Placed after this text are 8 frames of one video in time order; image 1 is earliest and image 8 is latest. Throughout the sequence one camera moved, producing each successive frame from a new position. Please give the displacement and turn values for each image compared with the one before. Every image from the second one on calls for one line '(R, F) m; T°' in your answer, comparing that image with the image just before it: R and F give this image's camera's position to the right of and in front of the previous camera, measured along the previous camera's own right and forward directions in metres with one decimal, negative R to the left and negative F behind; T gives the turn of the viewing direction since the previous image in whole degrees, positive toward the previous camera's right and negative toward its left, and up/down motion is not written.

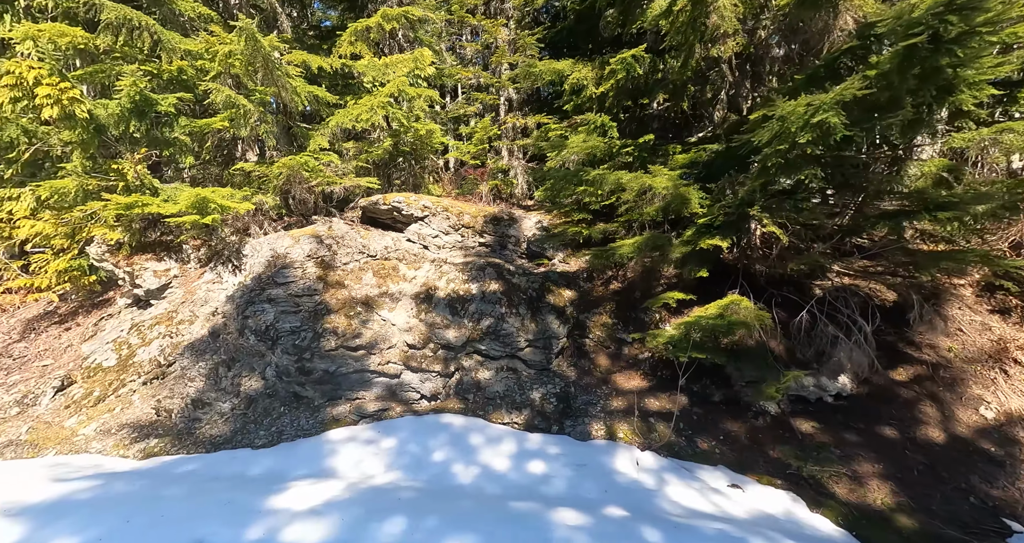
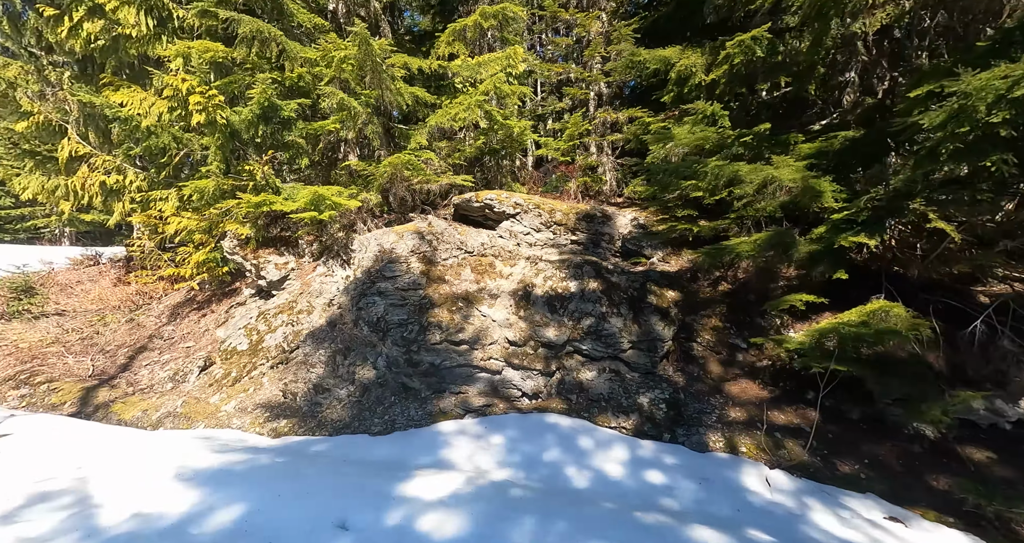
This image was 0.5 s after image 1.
(-0.2, +0.1) m; -9°
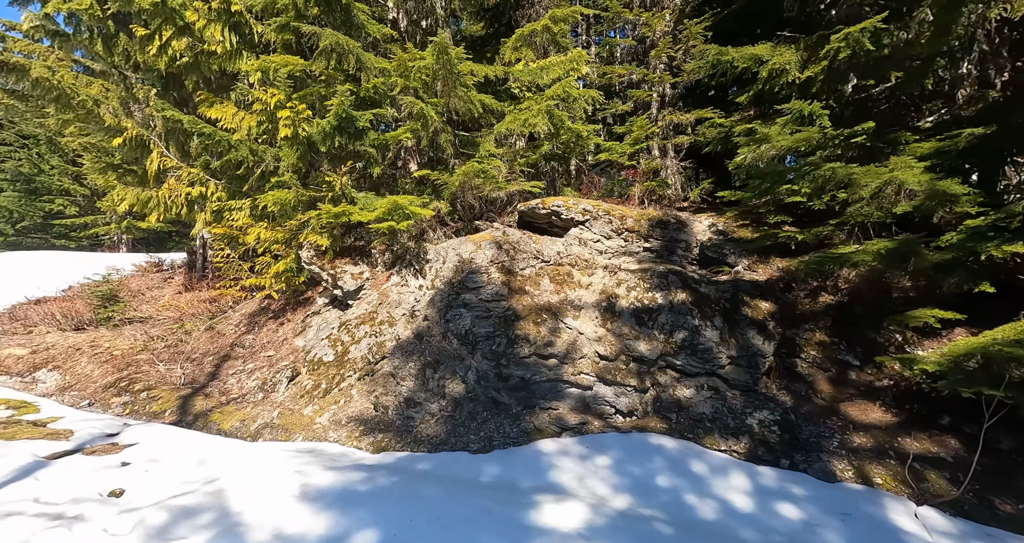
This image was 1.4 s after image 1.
(-0.5, +0.1) m; -4°
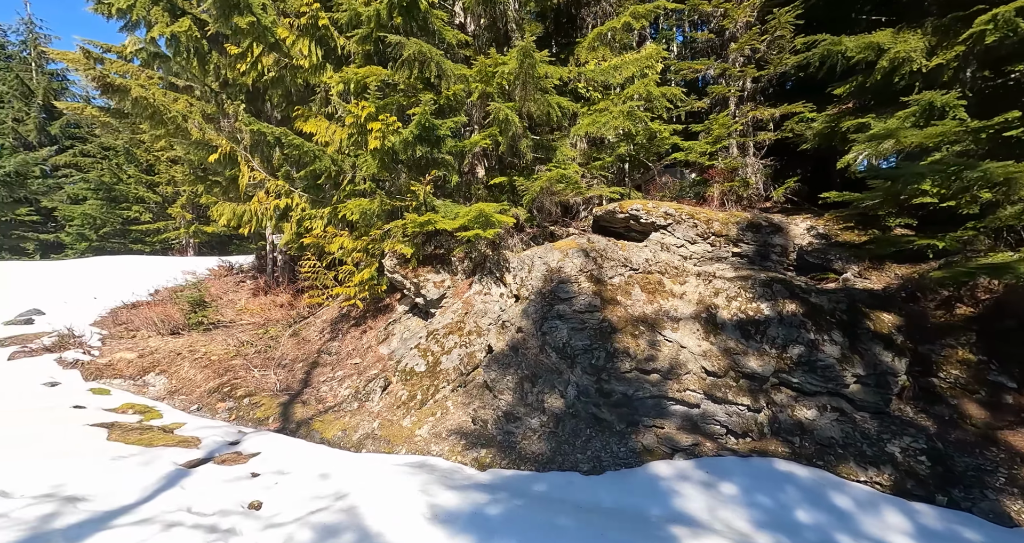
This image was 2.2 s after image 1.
(-0.4, +0.1) m; -6°
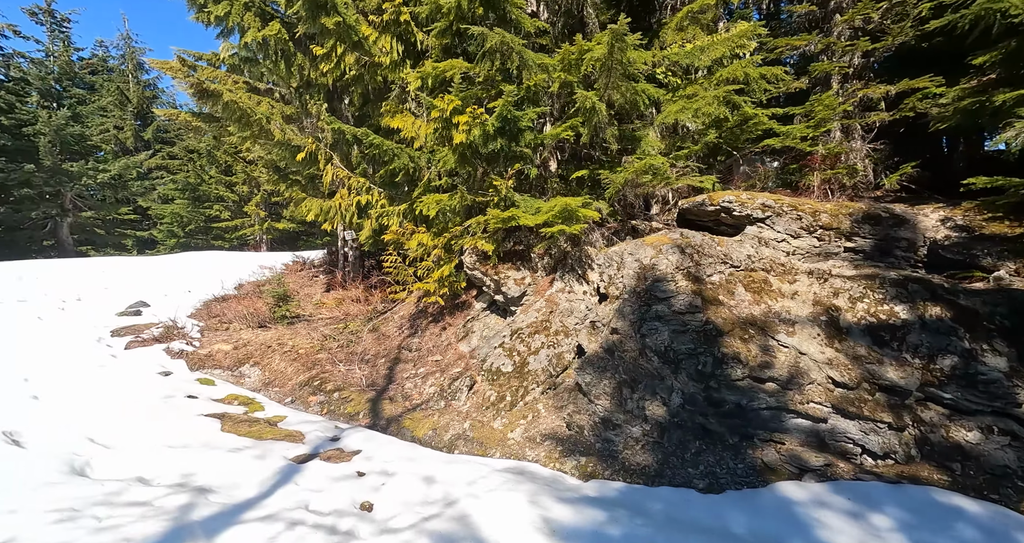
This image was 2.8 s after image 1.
(-0.3, +0.2) m; -7°
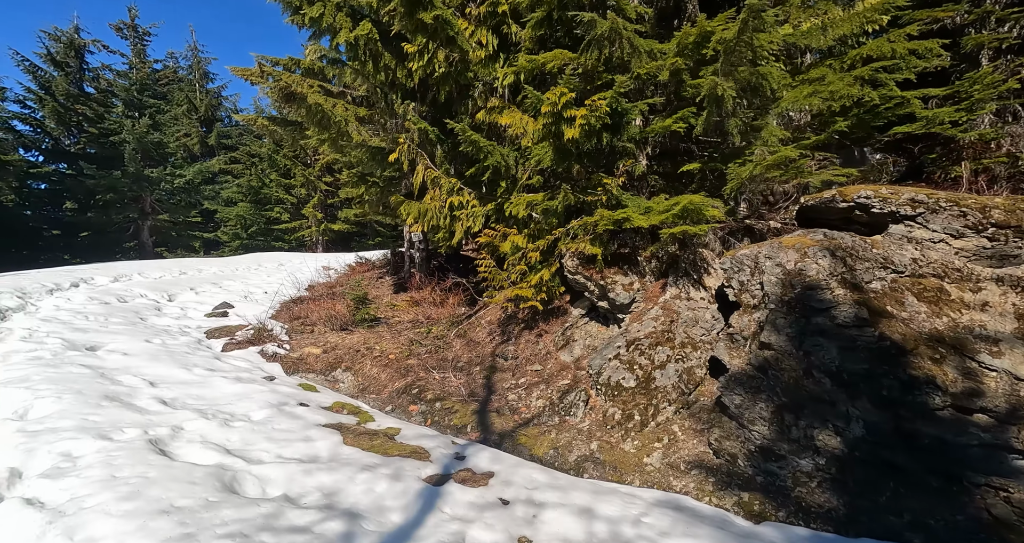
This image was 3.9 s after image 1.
(-0.8, +0.4) m; -5°
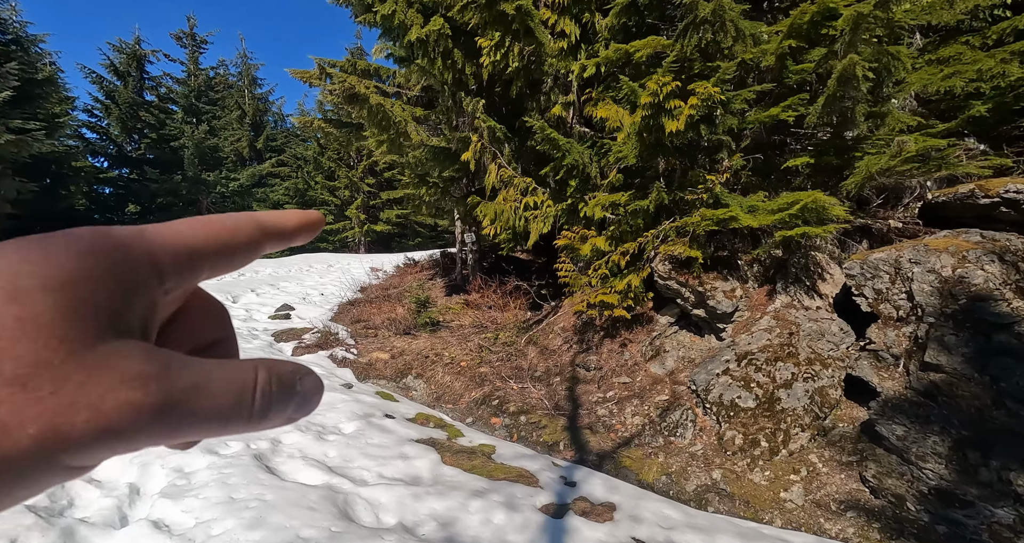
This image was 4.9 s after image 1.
(-0.6, +0.5) m; -4°
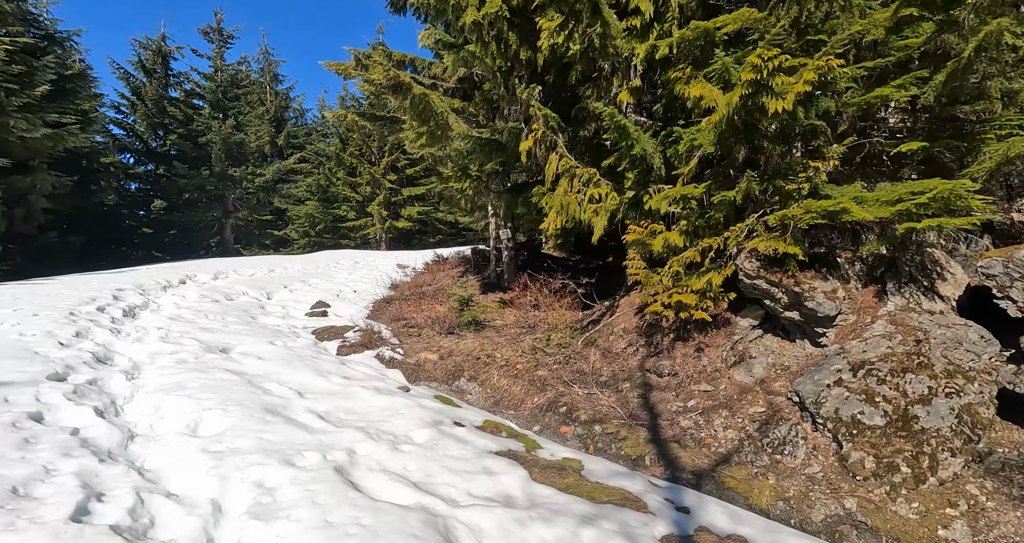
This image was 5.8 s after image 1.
(-0.6, +0.5) m; -2°
